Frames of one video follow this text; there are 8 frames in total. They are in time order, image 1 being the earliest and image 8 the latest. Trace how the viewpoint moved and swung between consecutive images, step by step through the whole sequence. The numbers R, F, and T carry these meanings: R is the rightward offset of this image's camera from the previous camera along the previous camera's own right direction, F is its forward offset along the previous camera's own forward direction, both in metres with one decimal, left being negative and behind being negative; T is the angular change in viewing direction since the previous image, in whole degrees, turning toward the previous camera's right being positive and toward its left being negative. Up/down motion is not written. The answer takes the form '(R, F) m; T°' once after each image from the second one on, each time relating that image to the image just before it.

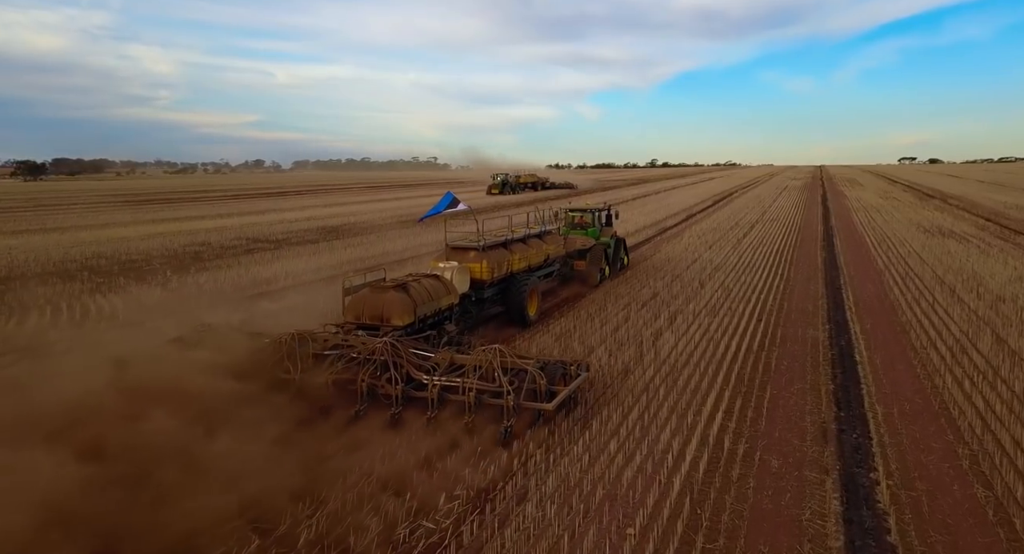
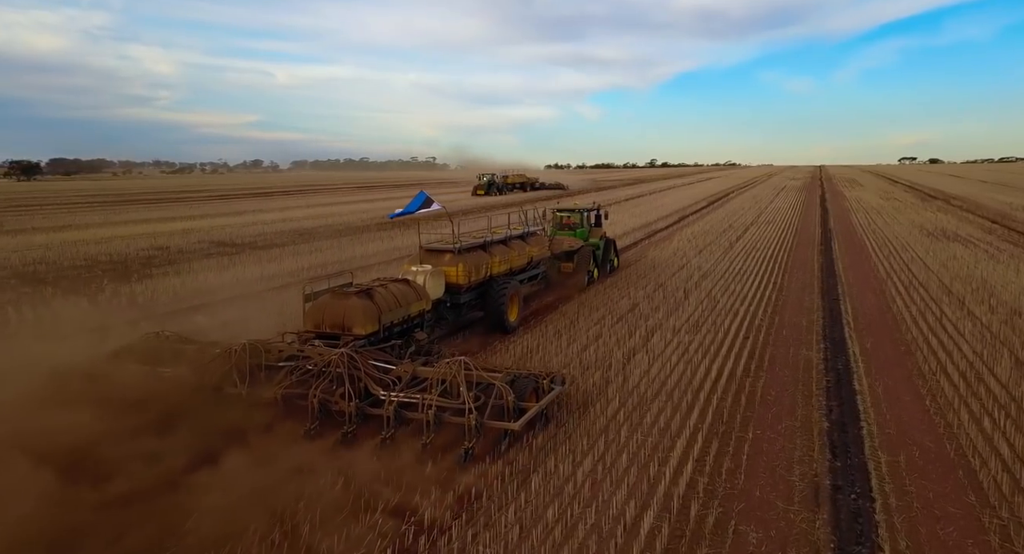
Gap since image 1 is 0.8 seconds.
(+0.4, +0.7) m; 0°
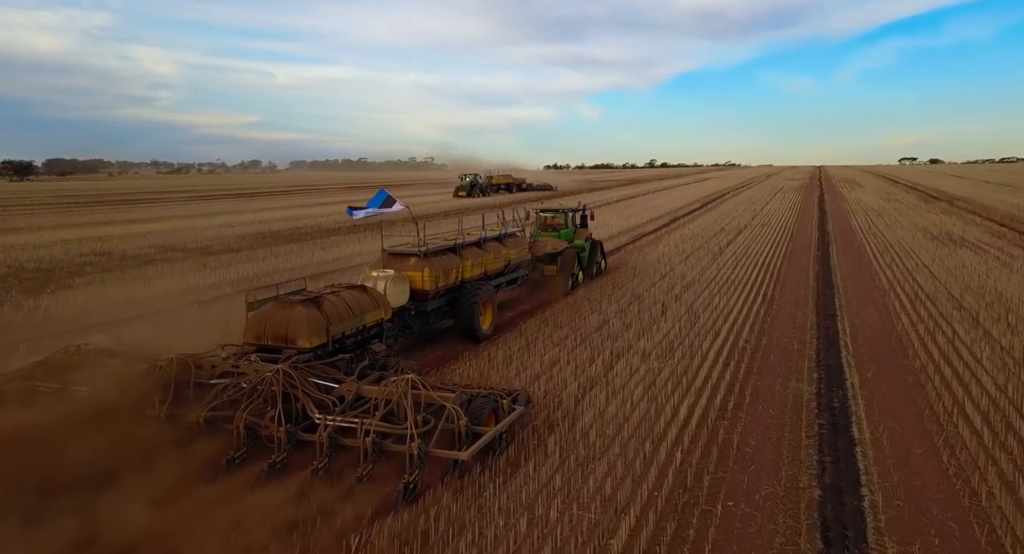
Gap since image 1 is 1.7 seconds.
(+0.5, +0.8) m; 0°
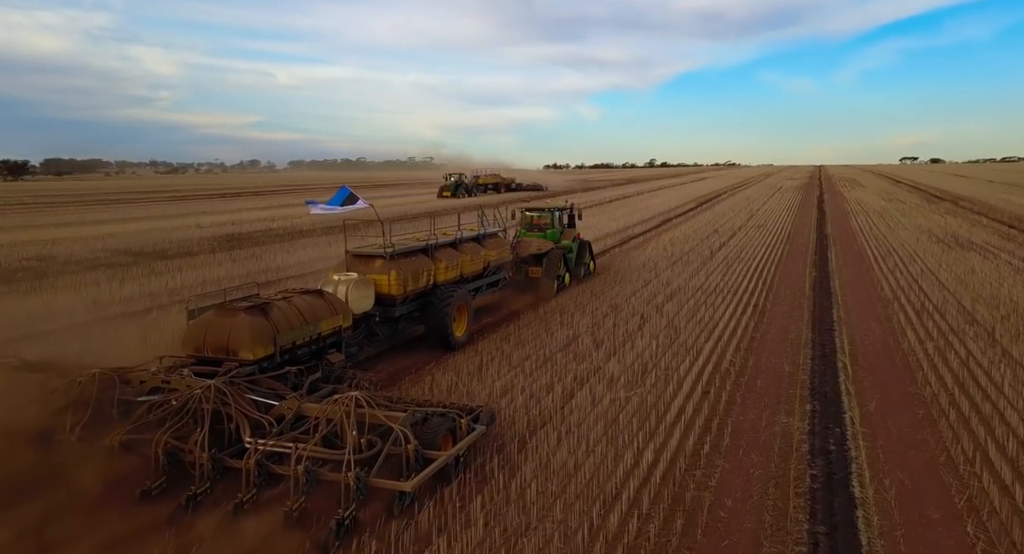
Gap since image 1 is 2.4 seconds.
(+0.4, +0.7) m; 0°
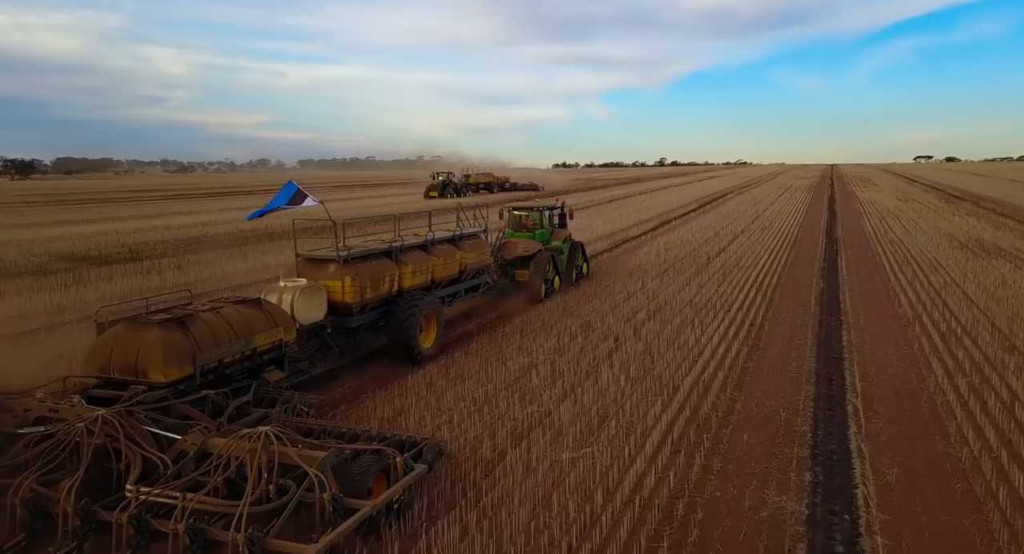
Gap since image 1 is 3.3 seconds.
(+0.5, +0.9) m; -1°
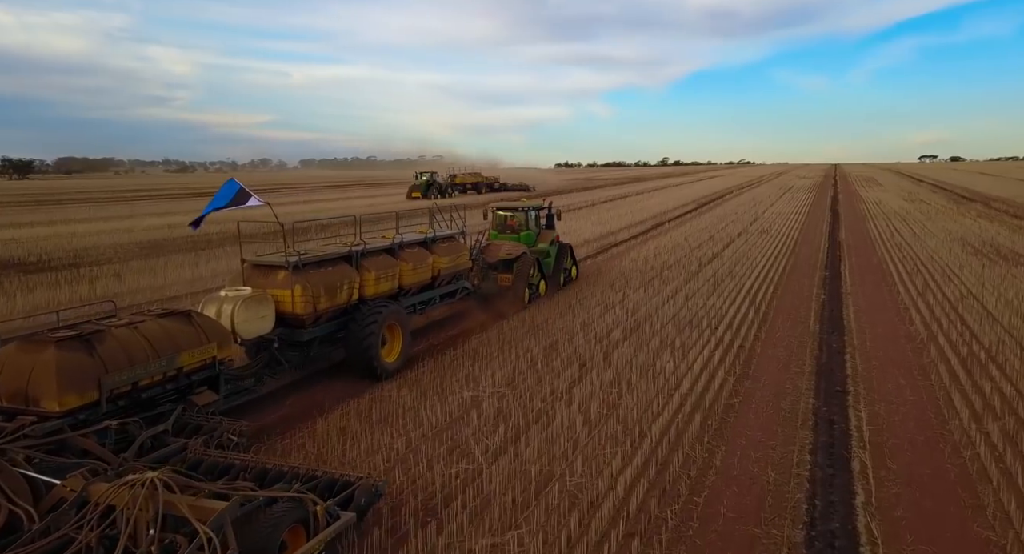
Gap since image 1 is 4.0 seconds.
(+0.4, +0.7) m; 0°
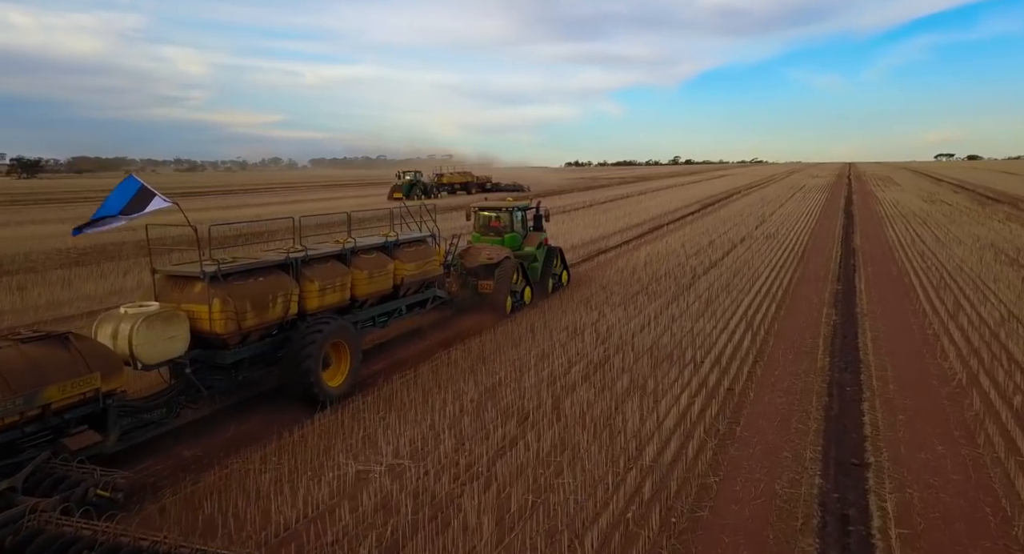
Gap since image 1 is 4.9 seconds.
(+0.5, +1.0) m; -1°
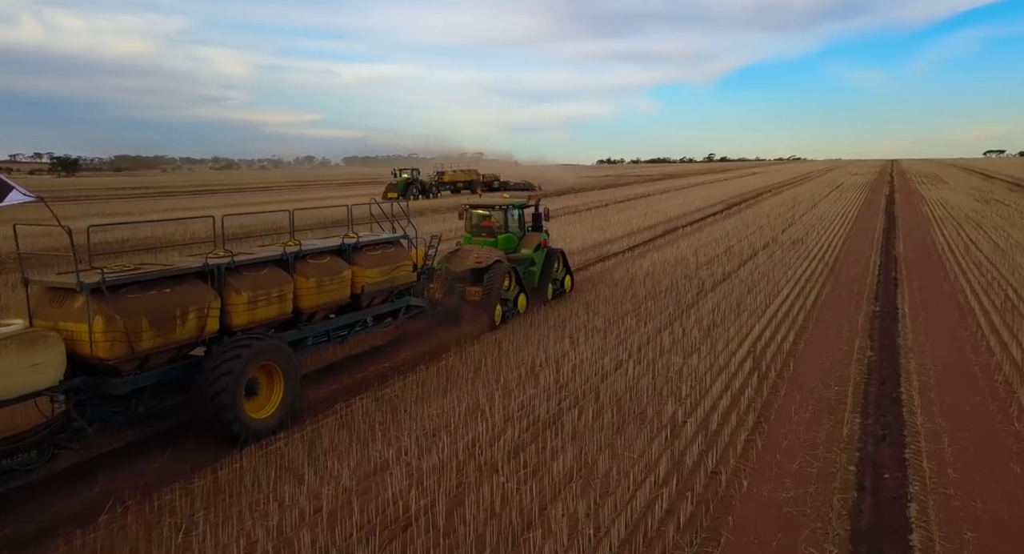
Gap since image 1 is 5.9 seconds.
(+0.7, +1.1) m; -3°
